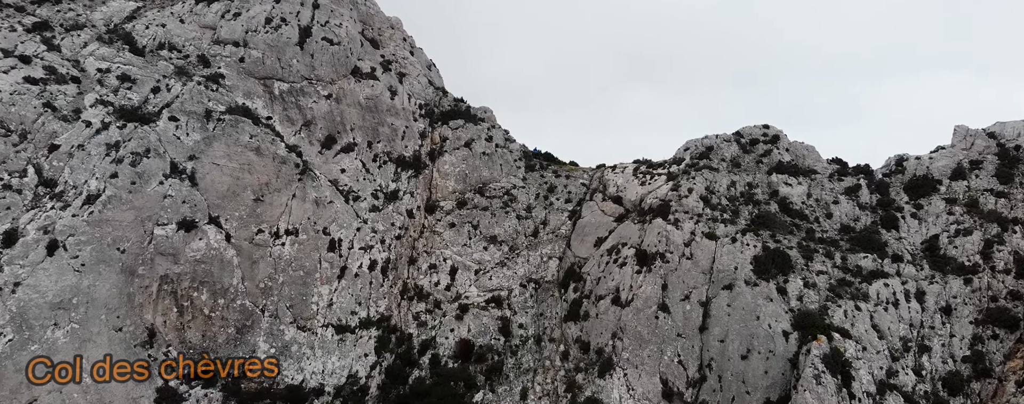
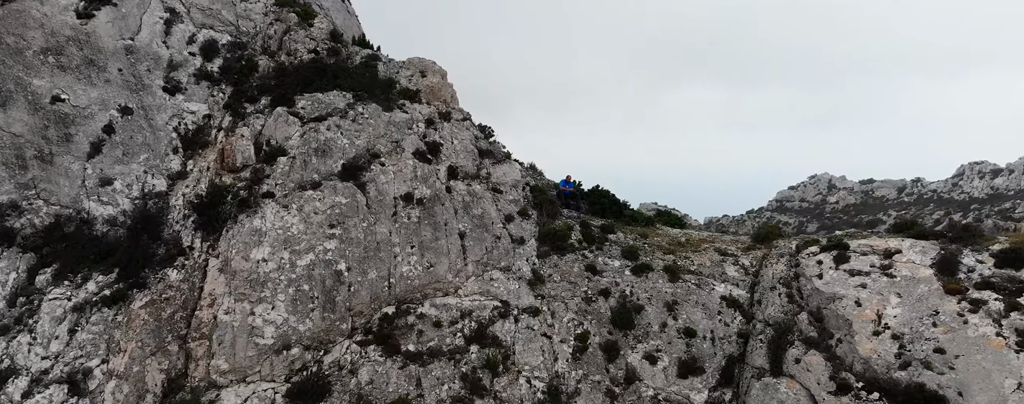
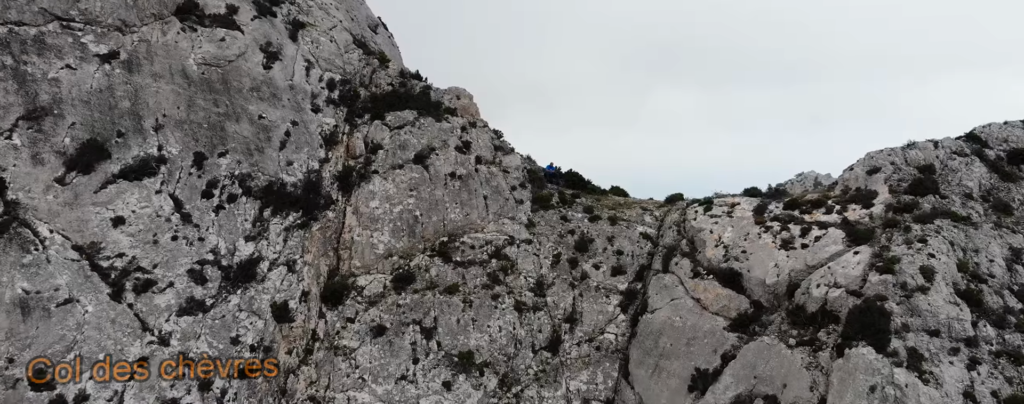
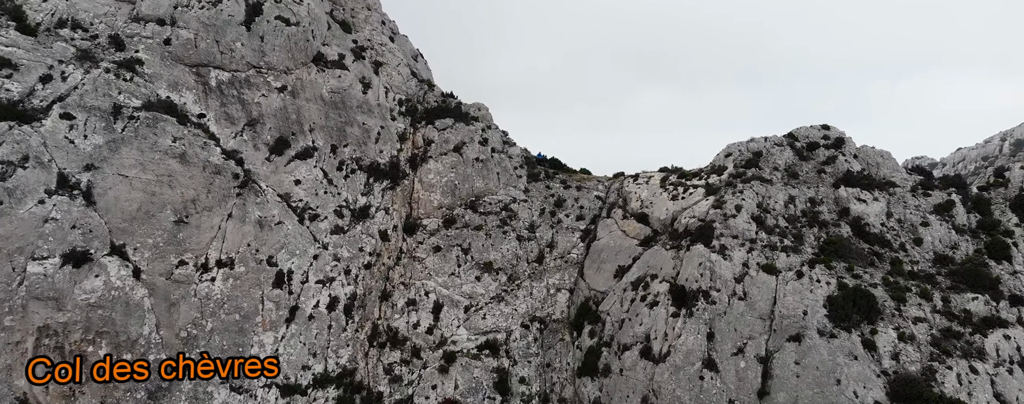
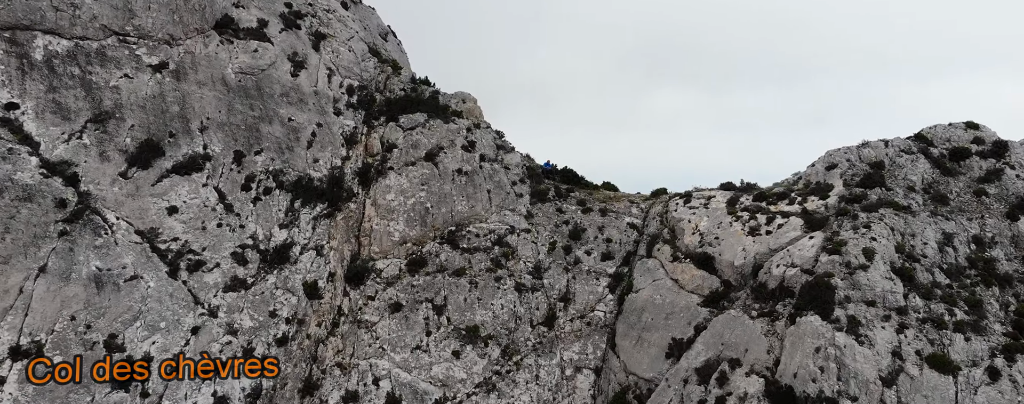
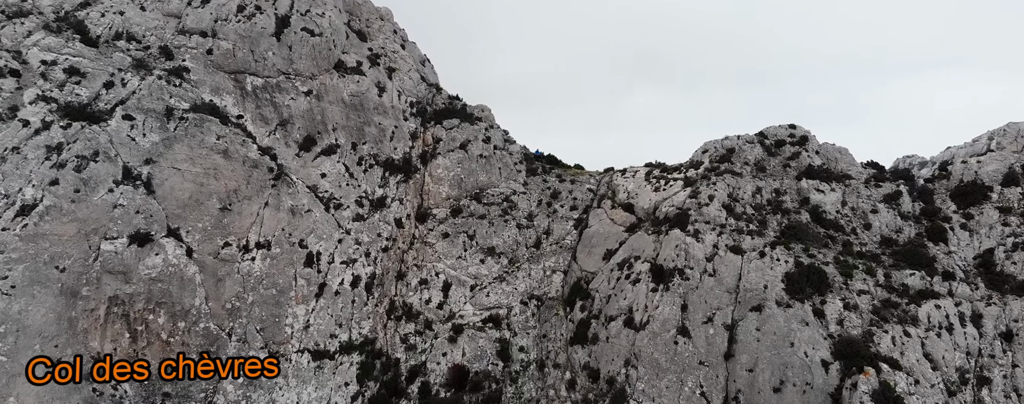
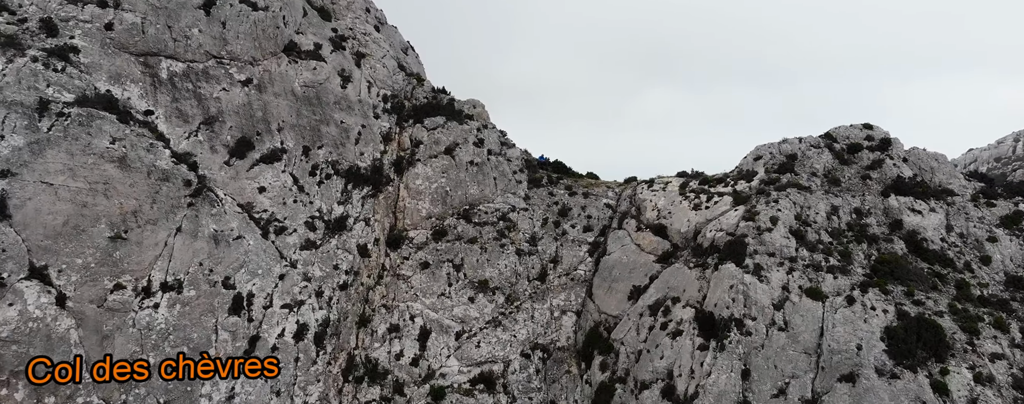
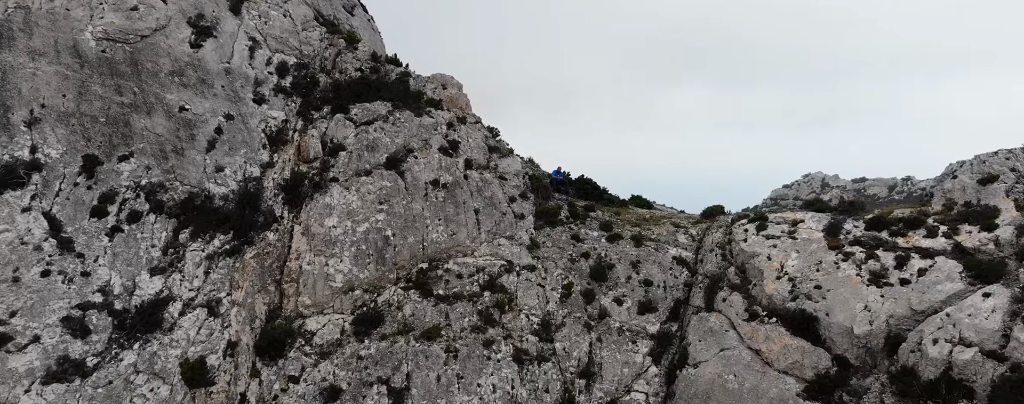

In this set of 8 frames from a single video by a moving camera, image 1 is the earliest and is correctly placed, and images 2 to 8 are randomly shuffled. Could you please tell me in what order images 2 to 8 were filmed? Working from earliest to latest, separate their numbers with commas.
6, 4, 7, 5, 3, 8, 2
